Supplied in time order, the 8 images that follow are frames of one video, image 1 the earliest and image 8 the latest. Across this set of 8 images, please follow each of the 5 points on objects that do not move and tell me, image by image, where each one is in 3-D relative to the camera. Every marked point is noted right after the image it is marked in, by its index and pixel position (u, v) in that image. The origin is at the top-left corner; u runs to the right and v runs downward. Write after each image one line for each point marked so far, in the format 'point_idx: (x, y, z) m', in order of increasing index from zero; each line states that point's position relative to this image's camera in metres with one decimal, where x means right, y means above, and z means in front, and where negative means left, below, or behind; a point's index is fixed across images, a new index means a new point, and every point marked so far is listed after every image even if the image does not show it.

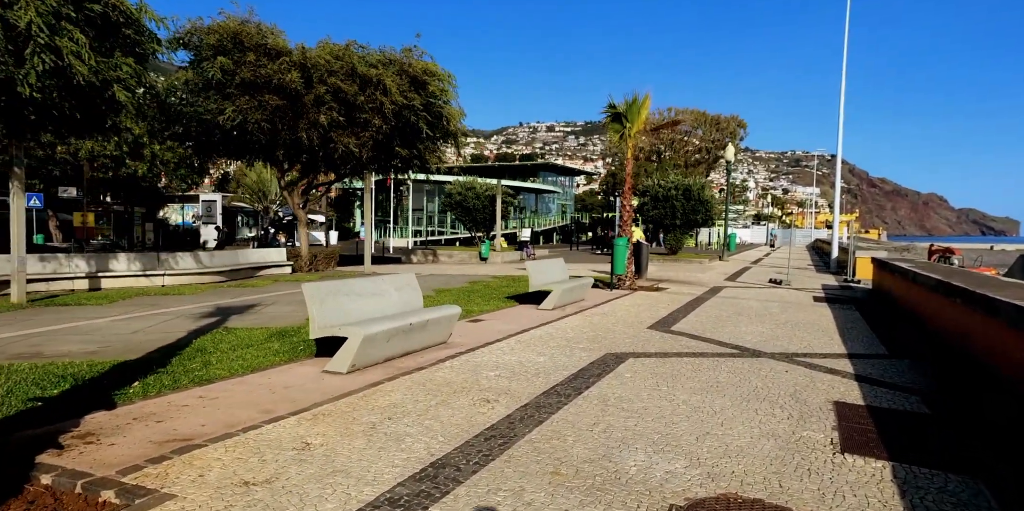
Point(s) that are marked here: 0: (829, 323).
0: (+5.5, -1.2, +10.3) m
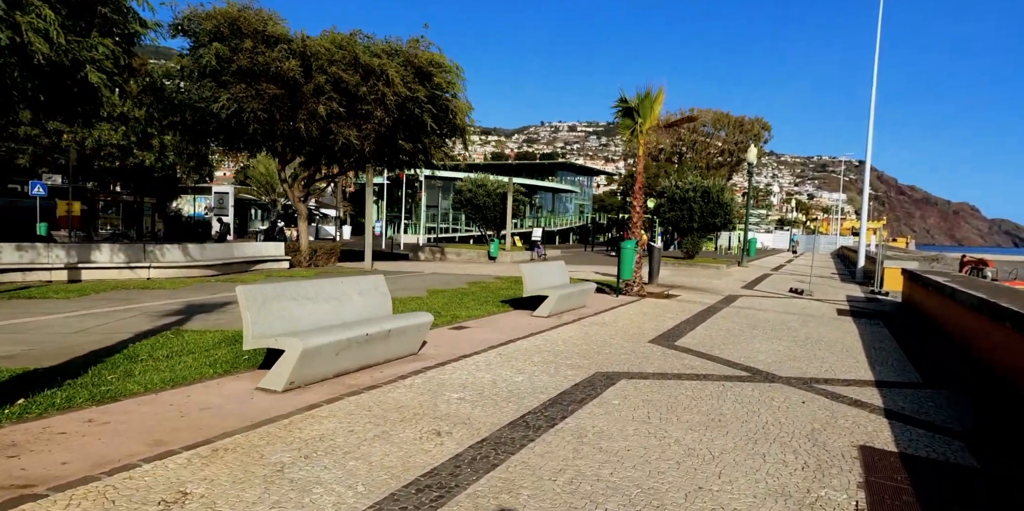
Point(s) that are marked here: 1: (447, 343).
0: (+5.3, -1.4, +9.3) m
1: (-0.8, -1.1, +7.2) m
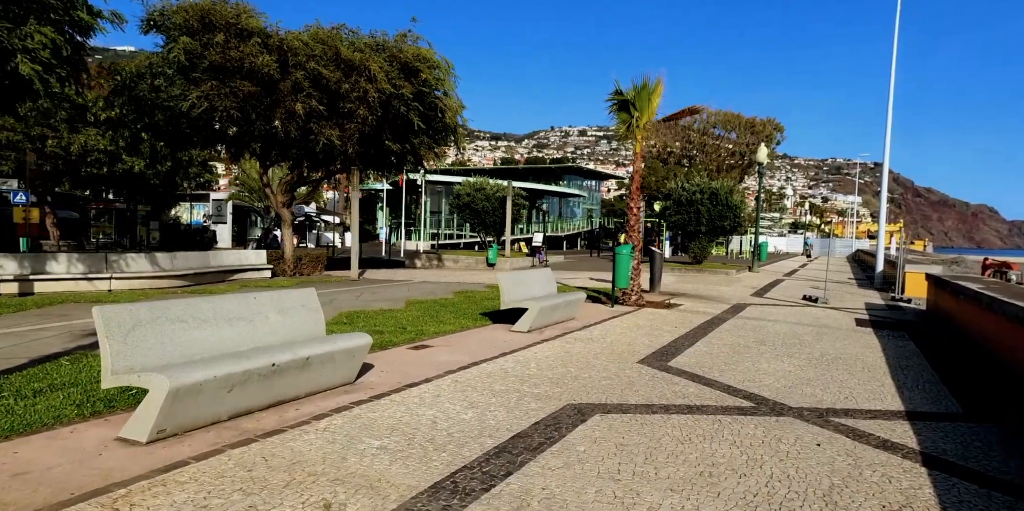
0: (+5.0, -1.4, +8.1) m
1: (-1.2, -1.1, +6.2) m
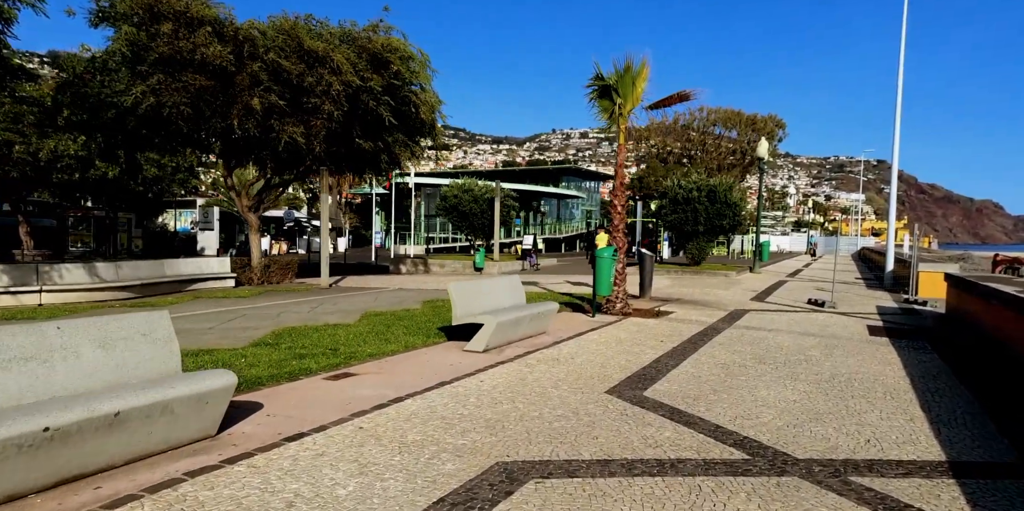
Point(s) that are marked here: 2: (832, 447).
0: (+4.4, -1.4, +6.7) m
1: (-1.8, -1.2, +4.8) m
2: (+2.4, -1.5, +4.6) m
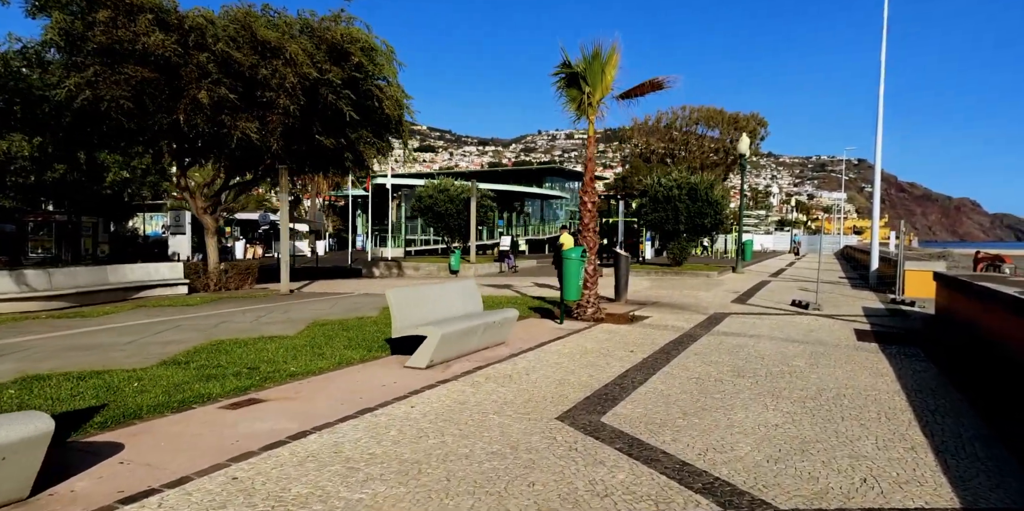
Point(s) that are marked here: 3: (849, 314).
0: (+3.8, -1.4, +5.9) m
1: (-2.3, -1.3, +3.9) m
2: (+1.9, -1.5, +3.7) m
3: (+7.2, -1.3, +12.7) m
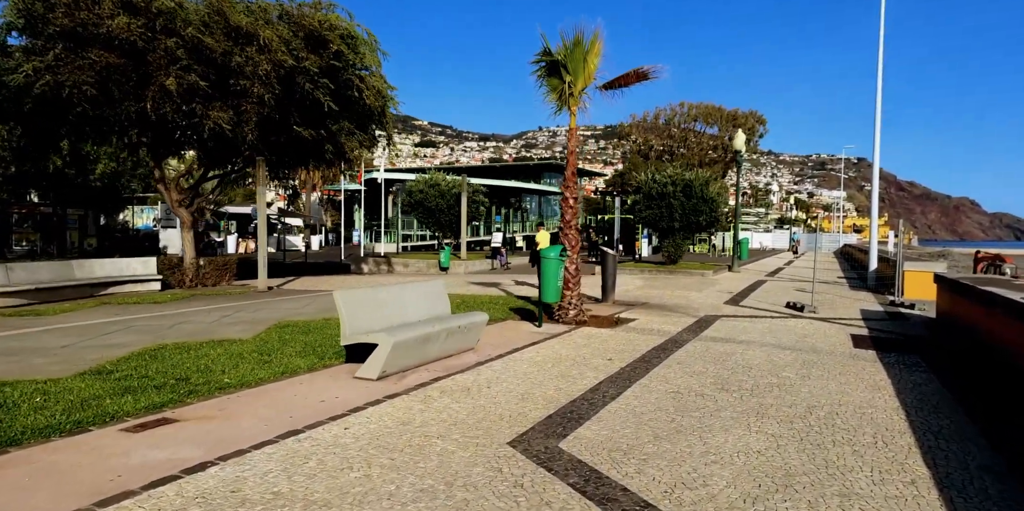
0: (+3.4, -1.5, +5.3) m
1: (-2.7, -1.3, +3.3) m
2: (+1.5, -1.5, +3.1) m
3: (+6.8, -1.3, +12.1) m
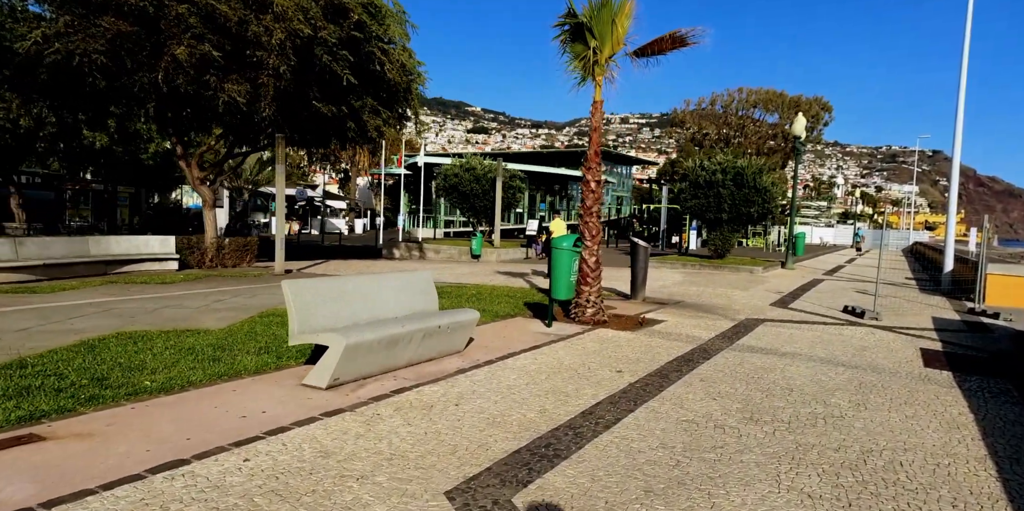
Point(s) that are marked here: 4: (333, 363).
0: (+3.1, -1.5, +4.0) m
1: (-3.1, -1.2, +2.5) m
2: (+1.1, -1.5, +2.0) m
3: (+7.1, -1.3, +10.5) m
4: (-1.5, -0.9, +4.9) m
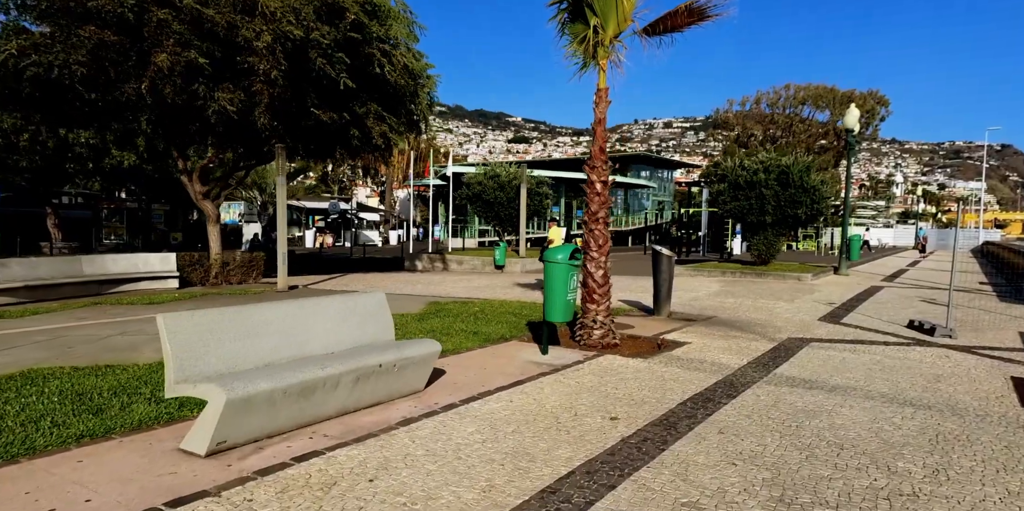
0: (+2.7, -1.5, +2.5) m
1: (-3.7, -1.3, +1.4) m
2: (+0.5, -1.6, +0.6) m
3: (+7.1, -1.3, +8.7) m
4: (-1.9, -1.0, +3.7) m
